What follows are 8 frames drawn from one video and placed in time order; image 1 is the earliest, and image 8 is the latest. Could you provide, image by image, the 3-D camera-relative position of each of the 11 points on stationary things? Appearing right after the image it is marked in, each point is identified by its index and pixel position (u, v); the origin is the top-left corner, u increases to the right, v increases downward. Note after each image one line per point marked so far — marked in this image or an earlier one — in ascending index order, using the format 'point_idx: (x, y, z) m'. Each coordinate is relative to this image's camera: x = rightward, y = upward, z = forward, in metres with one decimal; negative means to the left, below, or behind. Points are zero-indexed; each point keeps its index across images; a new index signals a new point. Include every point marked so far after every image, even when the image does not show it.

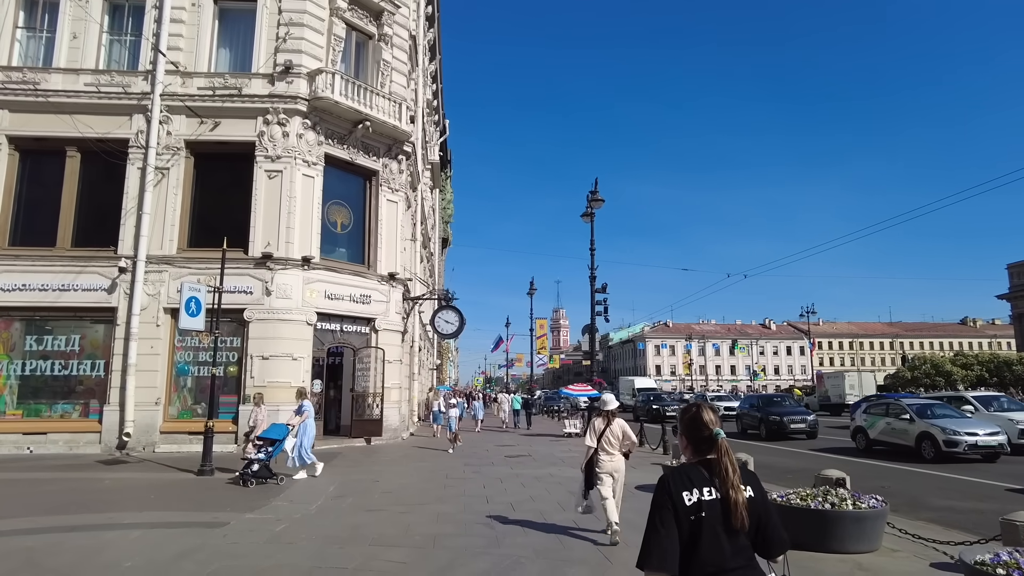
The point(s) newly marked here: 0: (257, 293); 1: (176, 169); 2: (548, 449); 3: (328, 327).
0: (-7.1, -0.1, +18.2) m
1: (-9.6, +3.4, +18.8) m
2: (+1.0, -4.8, +19.6) m
3: (-5.5, -1.1, +19.4) m
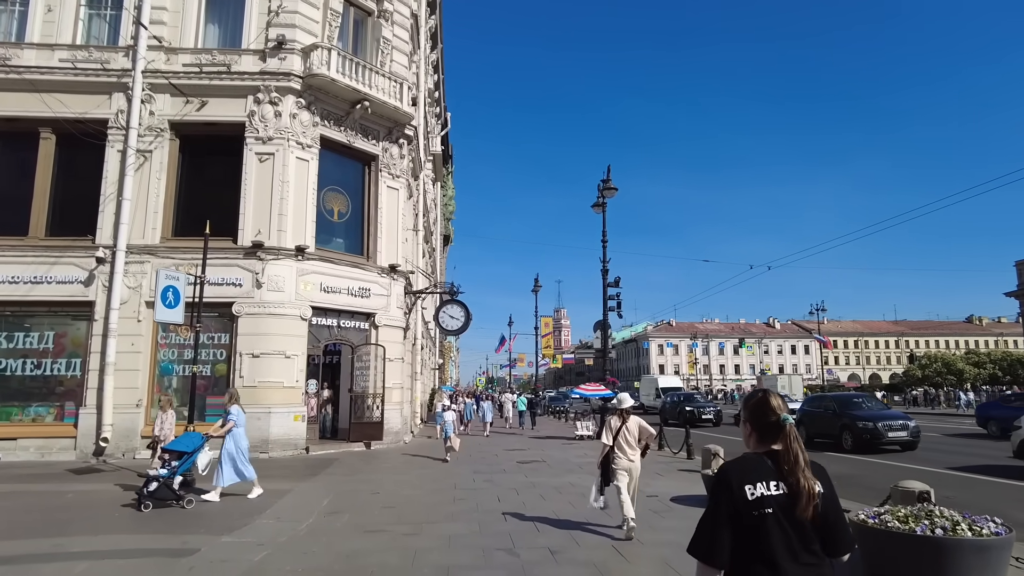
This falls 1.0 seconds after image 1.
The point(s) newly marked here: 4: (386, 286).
0: (-6.8, +0.1, +16.8) m
1: (-9.4, +3.6, +17.3) m
2: (+1.3, -4.6, +18.1) m
3: (-5.2, -0.9, +18.0) m
4: (-3.8, +0.1, +19.5) m
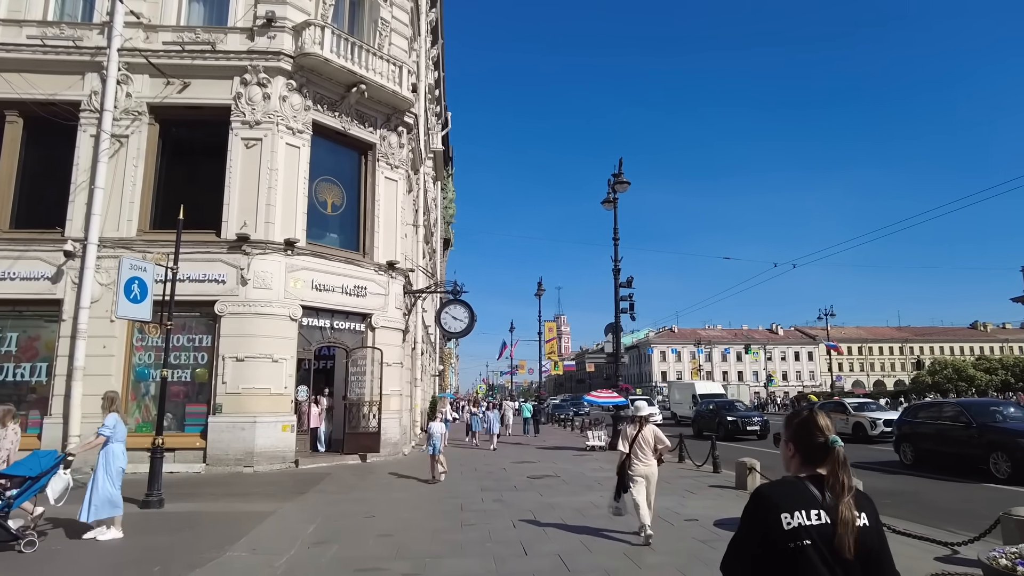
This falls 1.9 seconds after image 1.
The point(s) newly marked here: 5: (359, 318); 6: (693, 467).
0: (-6.6, +0.1, +15.3) m
1: (-9.1, +3.7, +15.9) m
2: (+1.6, -4.6, +16.6) m
3: (-5.0, -0.9, +16.5) m
4: (-3.6, +0.1, +18.0) m
5: (-4.1, -0.8, +17.6) m
6: (+4.6, -4.5, +16.6) m
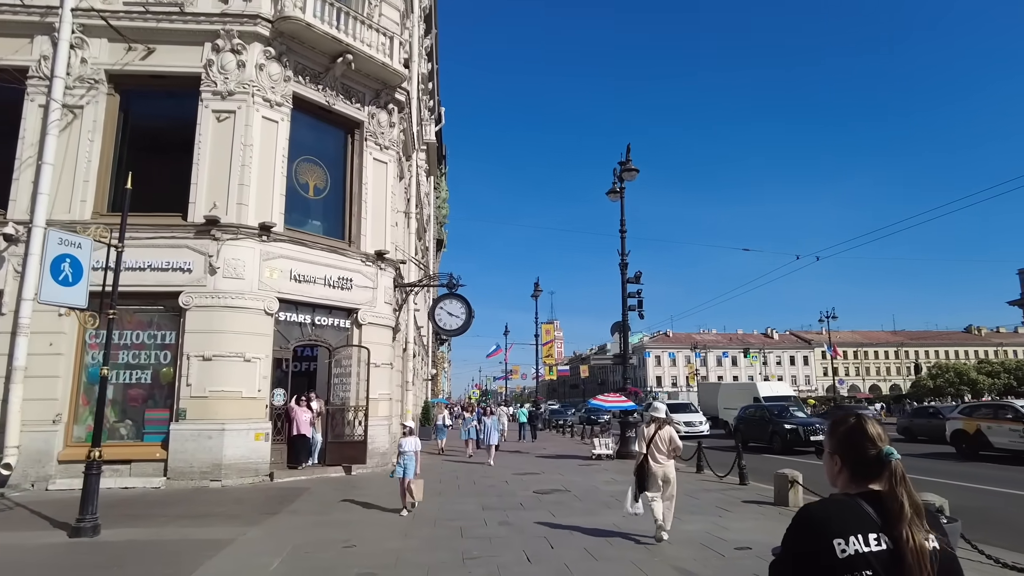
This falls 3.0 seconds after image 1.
0: (-6.5, +0.3, +13.5) m
1: (-9.0, +3.9, +14.1) m
2: (+1.6, -4.4, +14.9) m
3: (-4.9, -0.7, +14.7) m
4: (-3.5, +0.3, +16.3) m
5: (-4.1, -0.6, +15.8) m
6: (+4.6, -4.4, +14.9) m
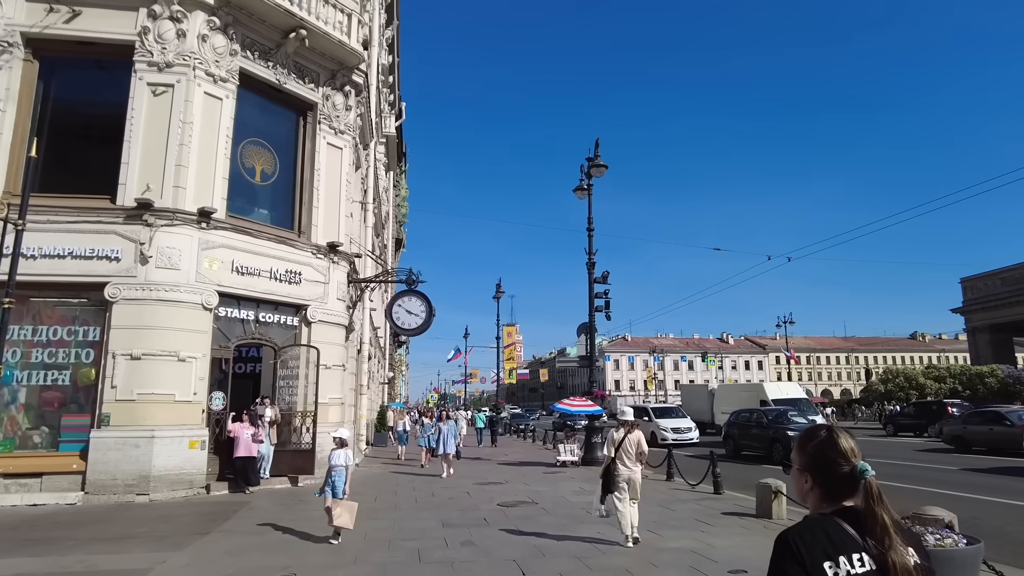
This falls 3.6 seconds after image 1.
0: (-7.2, +0.5, +12.1) m
1: (-9.7, +4.1, +12.5) m
2: (+0.8, -4.3, +14.0) m
3: (-5.6, -0.5, +13.4) m
4: (-4.4, +0.4, +15.1) m
5: (-4.9, -0.5, +14.5) m
6: (+3.8, -4.3, +14.2) m
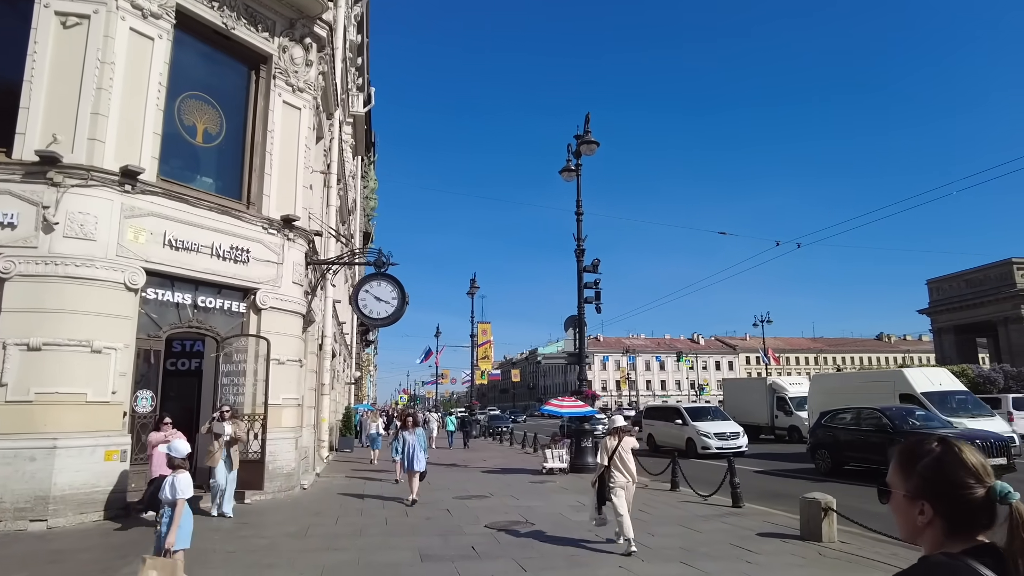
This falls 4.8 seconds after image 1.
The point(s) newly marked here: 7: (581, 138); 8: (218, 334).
0: (-7.3, +0.9, +9.8) m
1: (-9.8, +4.5, +10.1) m
2: (+0.6, -4.0, +12.0) m
3: (-5.8, -0.2, +11.1) m
4: (-4.6, +0.8, +12.8) m
5: (-5.1, -0.1, +12.3) m
6: (+3.6, -4.0, +12.3) m
7: (+2.0, +4.4, +19.1) m
8: (-5.3, -0.9, +12.0) m
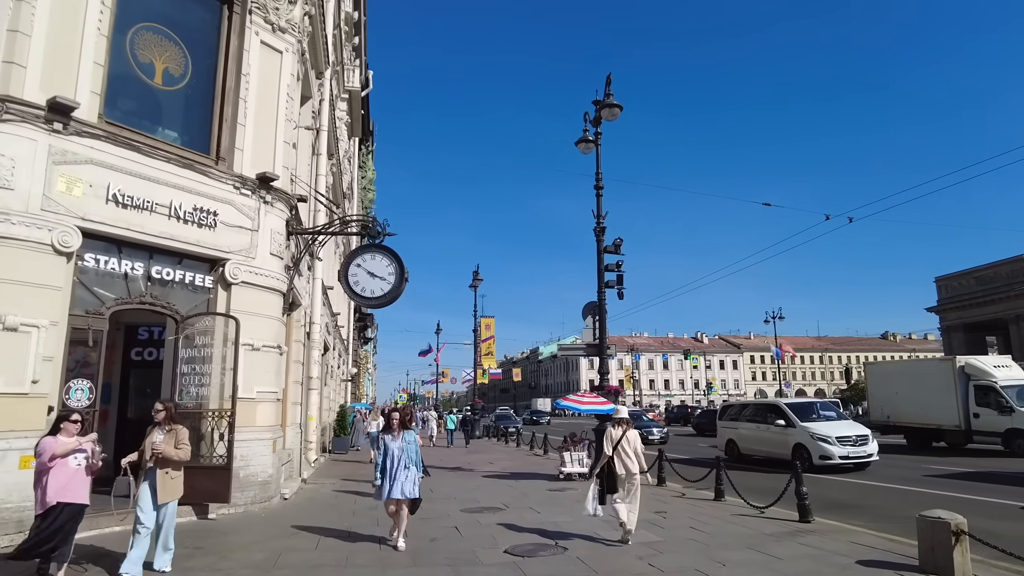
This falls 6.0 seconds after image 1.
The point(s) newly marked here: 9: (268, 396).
0: (-6.9, +1.4, +7.7) m
1: (-9.5, +4.9, +8.0) m
2: (+0.9, -3.5, +9.9) m
3: (-5.5, +0.3, +9.1) m
4: (-4.3, +1.2, +10.8) m
5: (-4.8, +0.3, +10.2) m
6: (+3.9, -3.5, +10.3) m
7: (+2.3, +4.8, +17.1) m
8: (-5.0, -0.4, +9.9) m
9: (-3.9, -1.8, +10.7) m
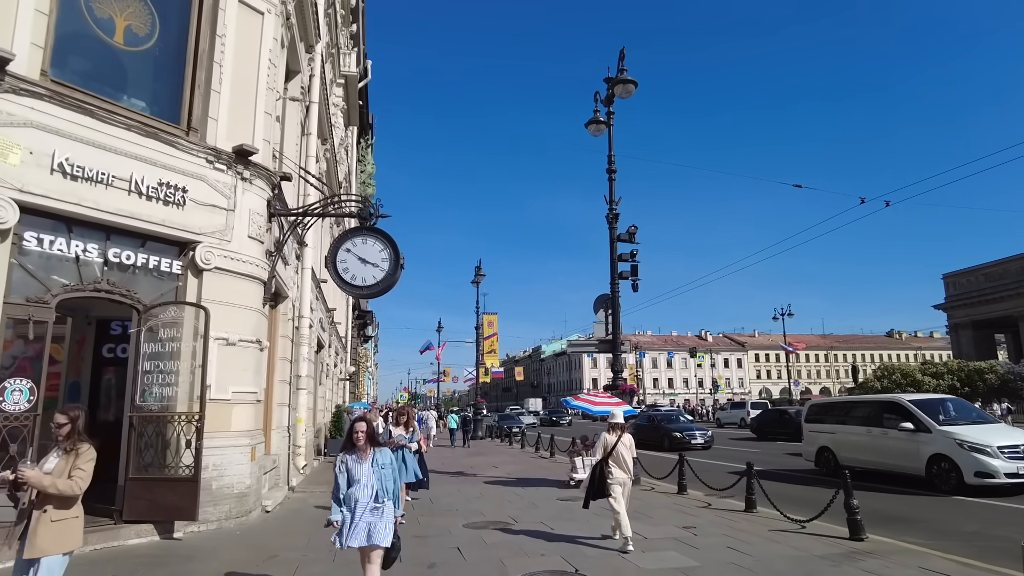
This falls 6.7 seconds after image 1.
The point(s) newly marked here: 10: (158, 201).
0: (-6.8, +1.5, +6.5) m
1: (-9.4, +5.1, +6.8) m
2: (+1.1, -3.3, +8.7) m
3: (-5.4, +0.5, +7.8) m
4: (-4.2, +1.4, +9.6) m
5: (-4.7, +0.5, +9.0) m
6: (+4.0, -3.3, +9.0) m
7: (+2.5, +5.0, +15.8) m
8: (-4.9, -0.2, +8.7) m
9: (-3.8, -1.6, +9.5) m
10: (-4.6, +1.1, +8.7) m
